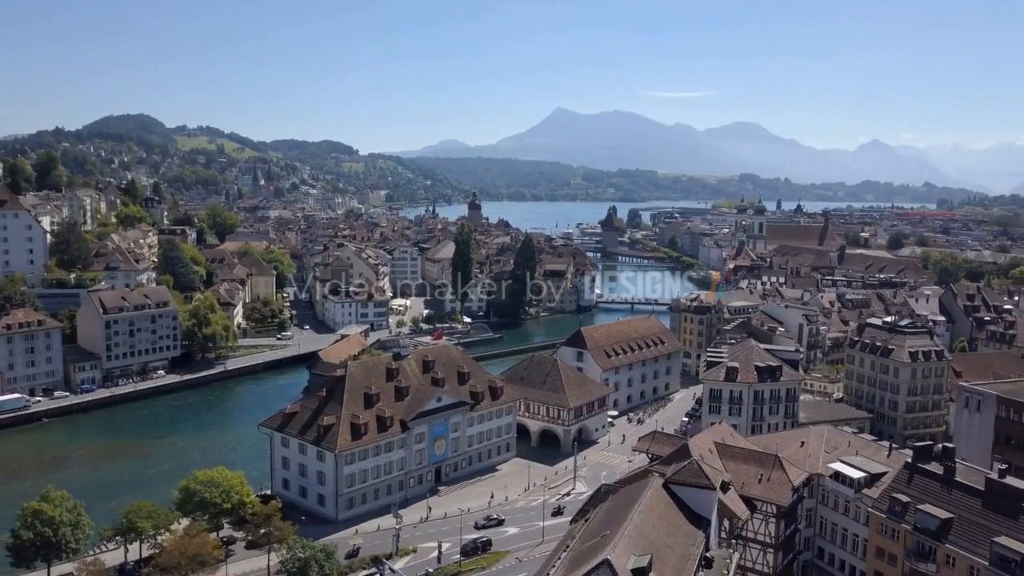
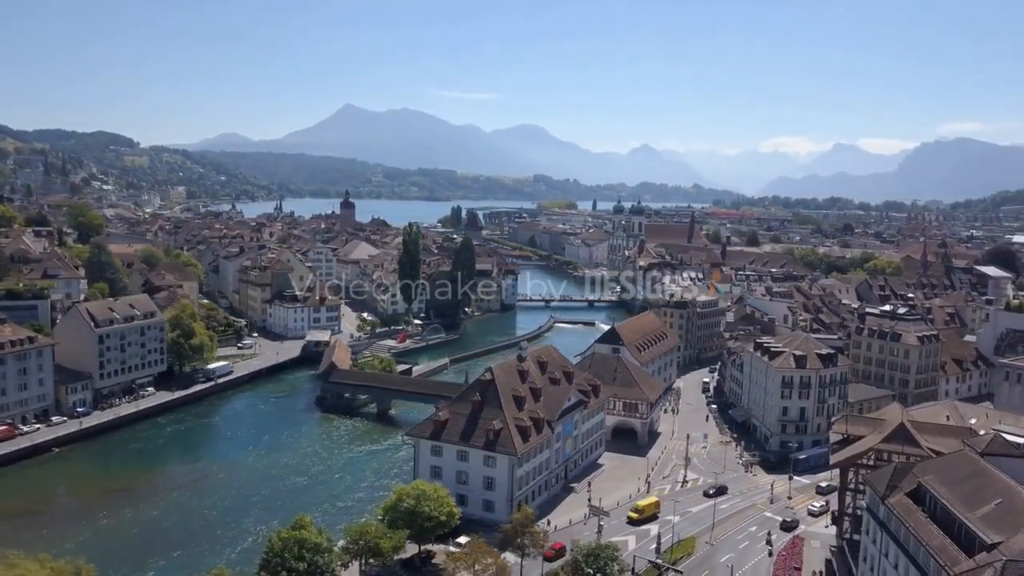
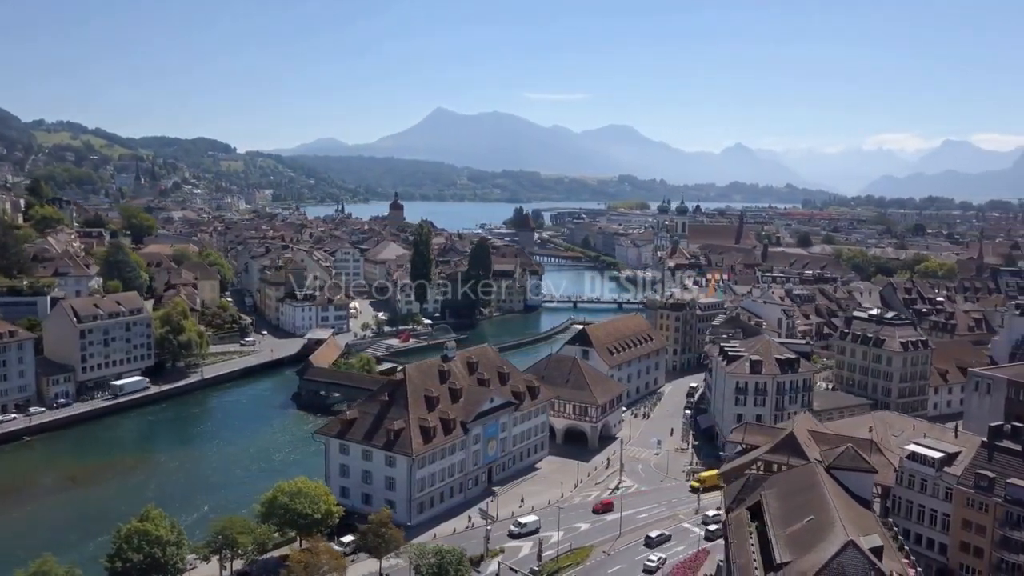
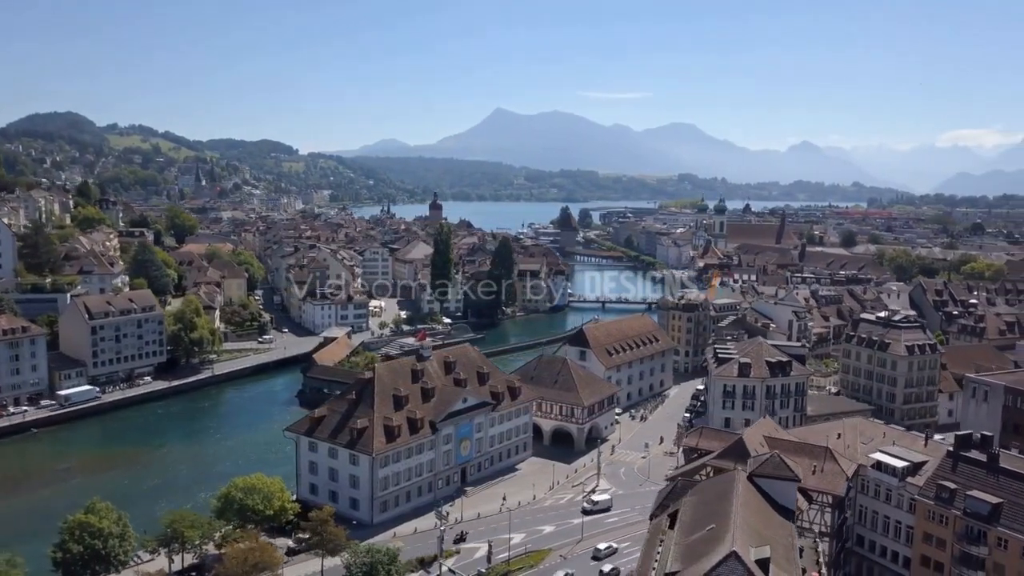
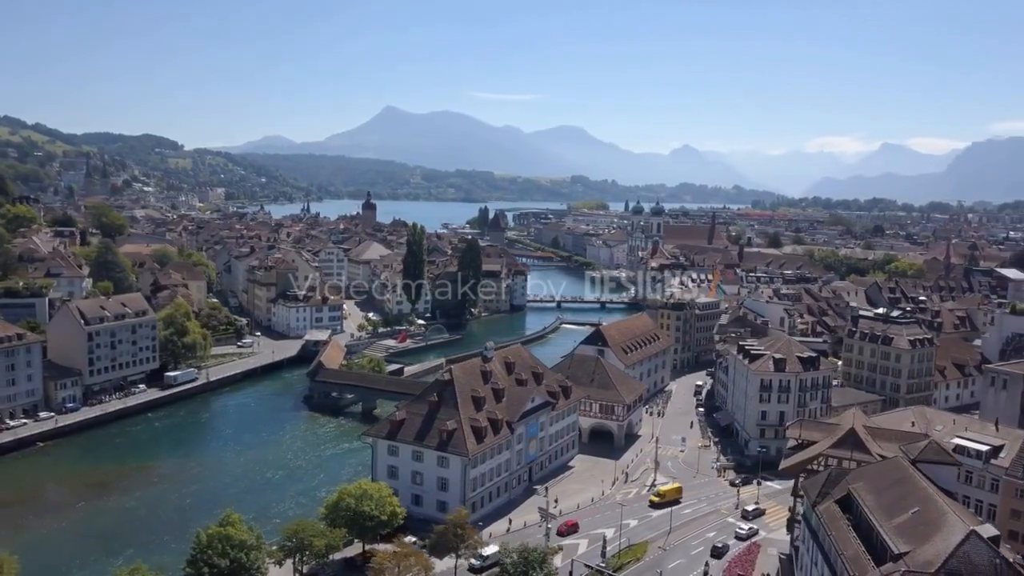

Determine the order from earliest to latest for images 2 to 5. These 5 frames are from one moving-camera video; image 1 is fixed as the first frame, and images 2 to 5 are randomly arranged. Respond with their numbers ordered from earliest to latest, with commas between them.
4, 3, 5, 2
